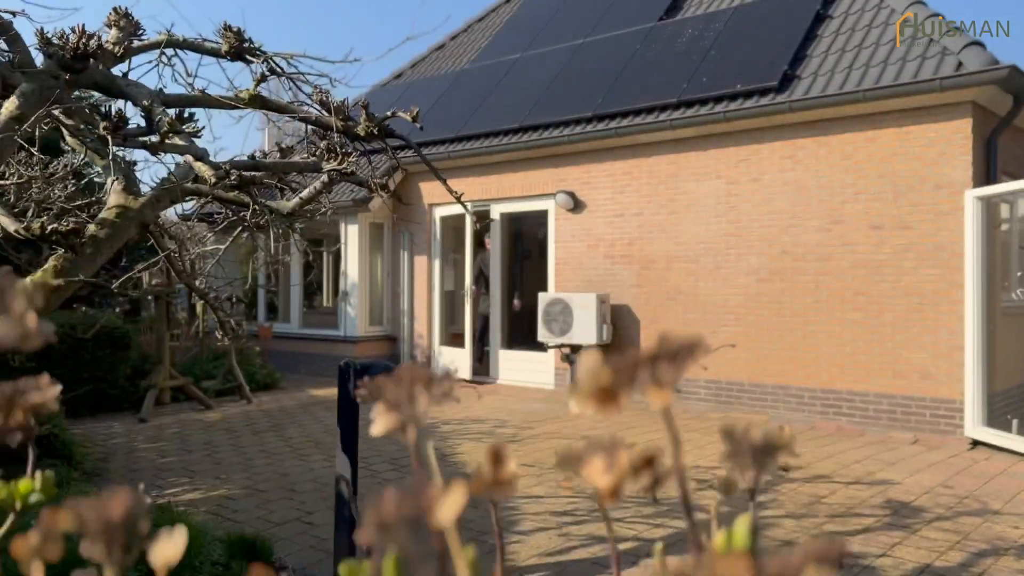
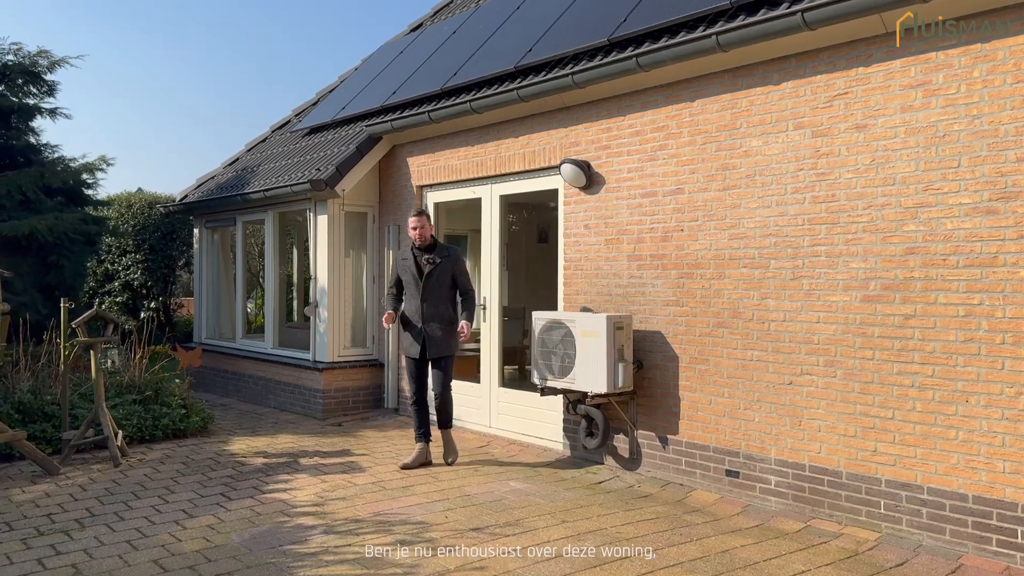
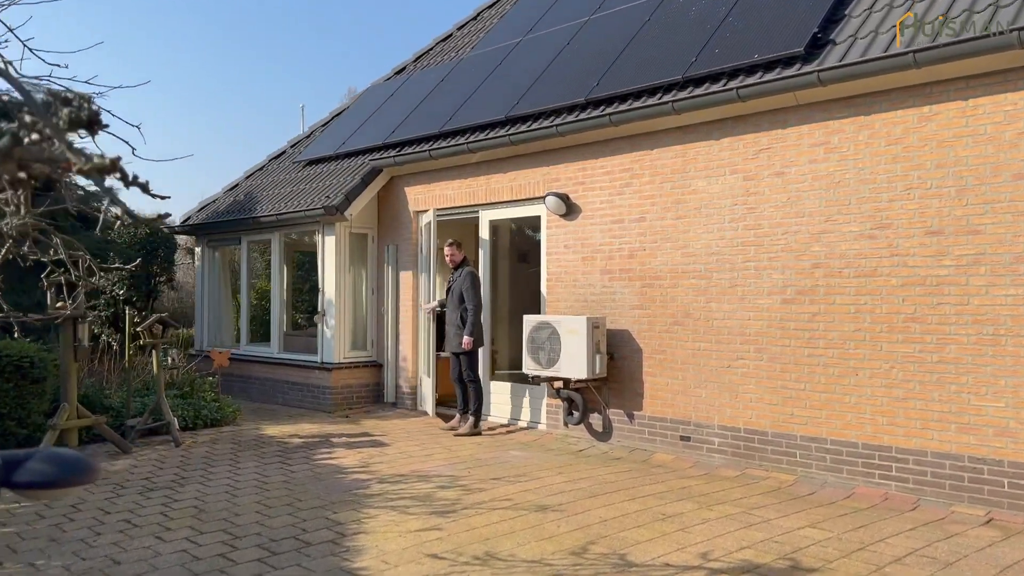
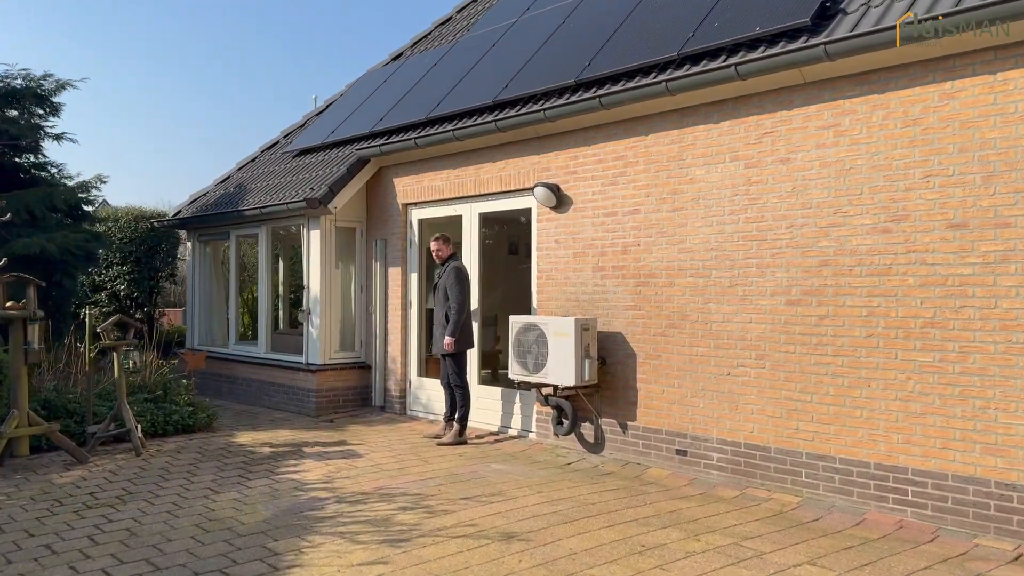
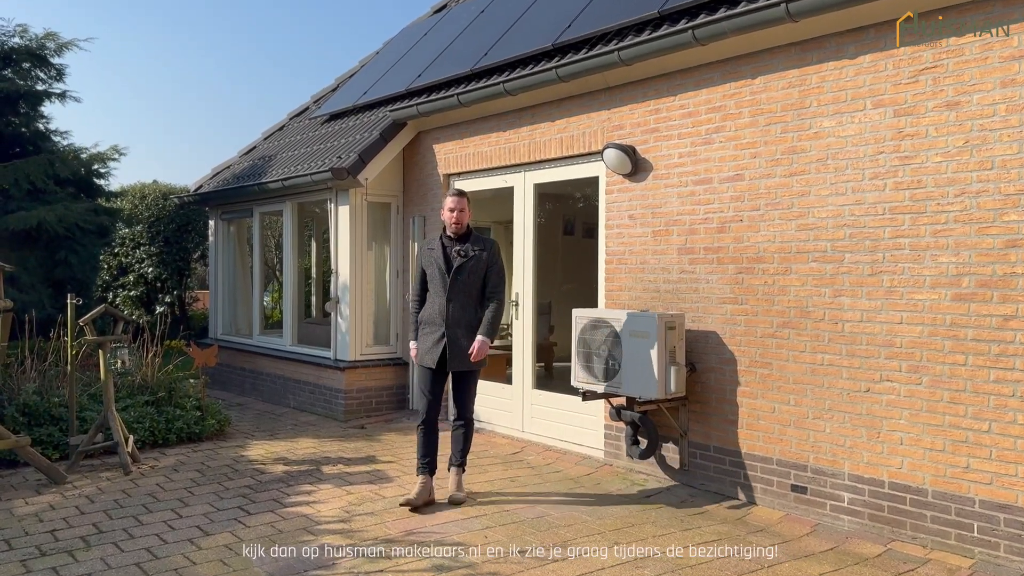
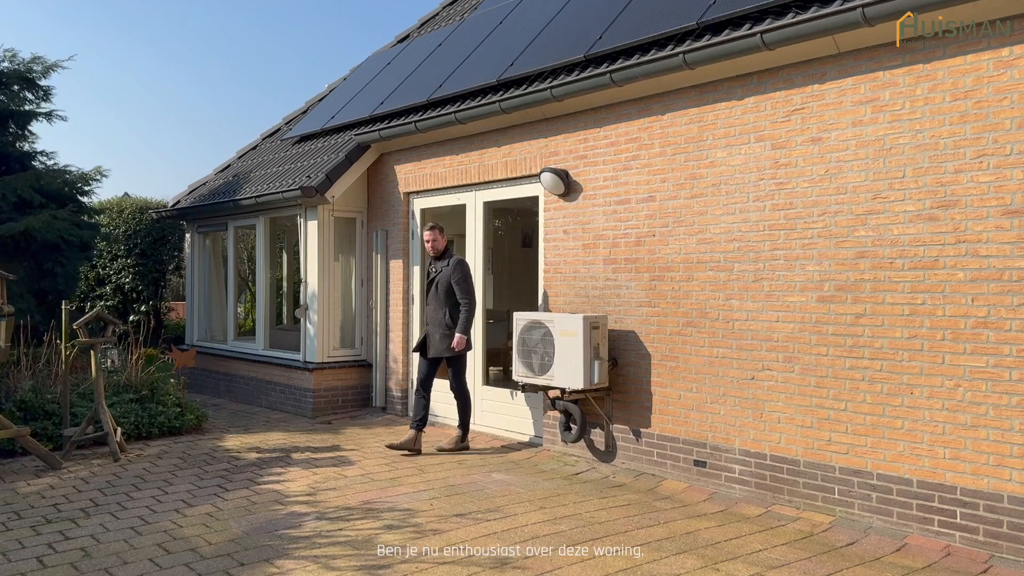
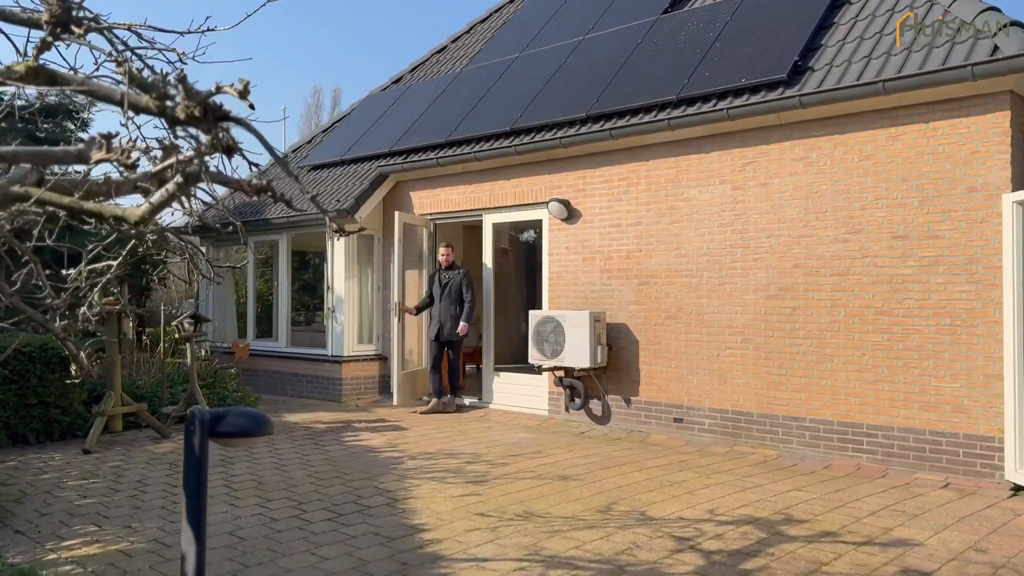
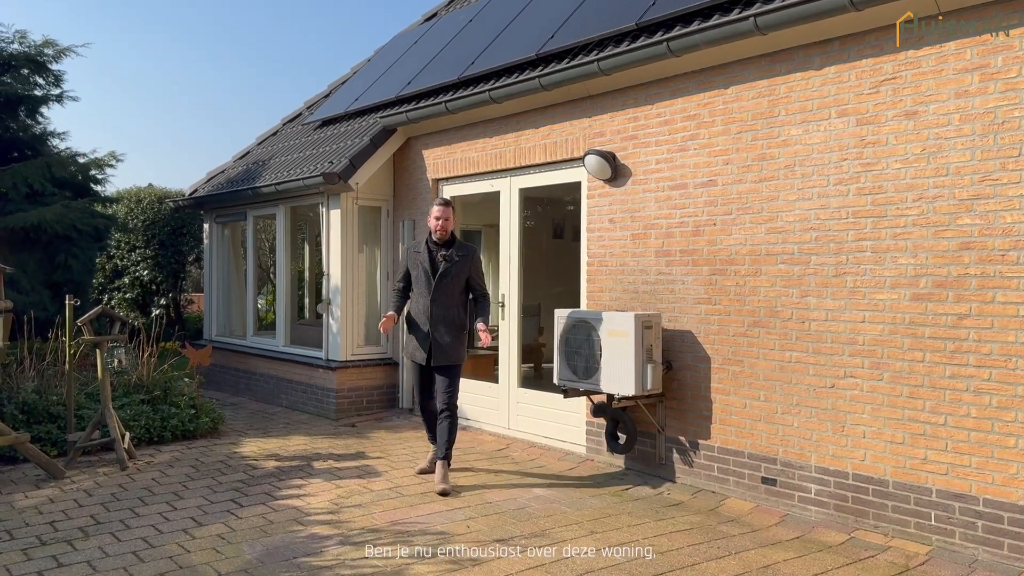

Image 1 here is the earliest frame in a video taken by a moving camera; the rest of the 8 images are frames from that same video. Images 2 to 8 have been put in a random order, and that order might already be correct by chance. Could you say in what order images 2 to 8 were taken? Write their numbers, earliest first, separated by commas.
7, 3, 4, 6, 2, 8, 5
